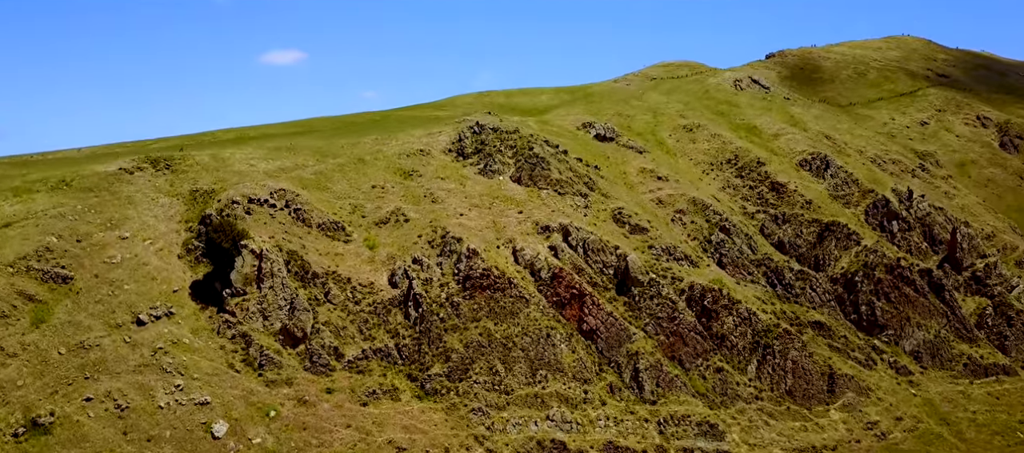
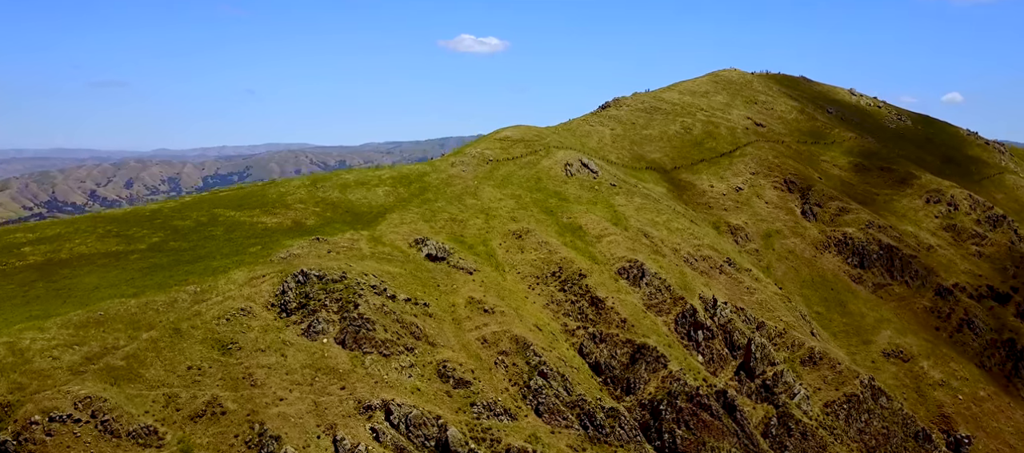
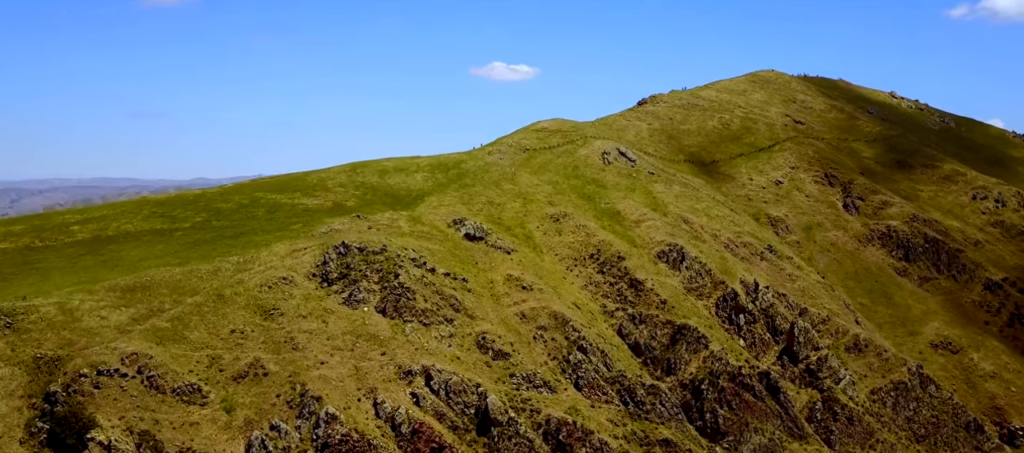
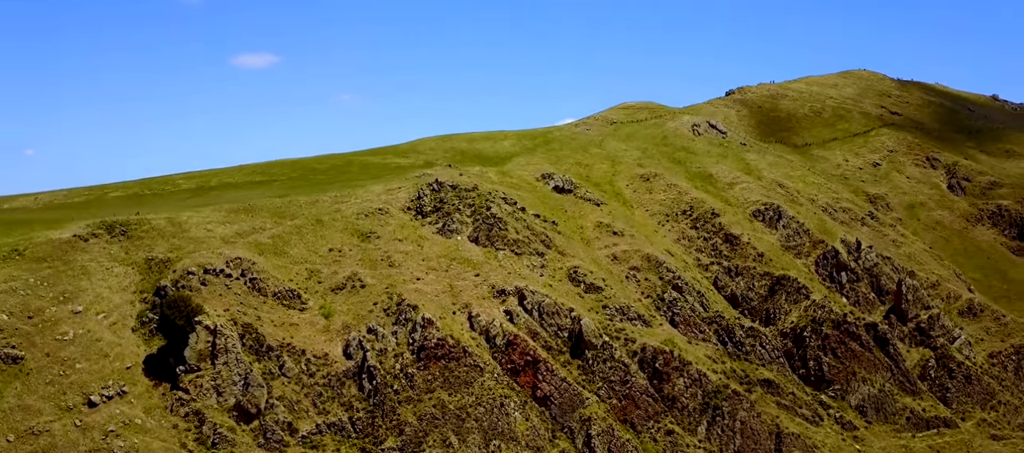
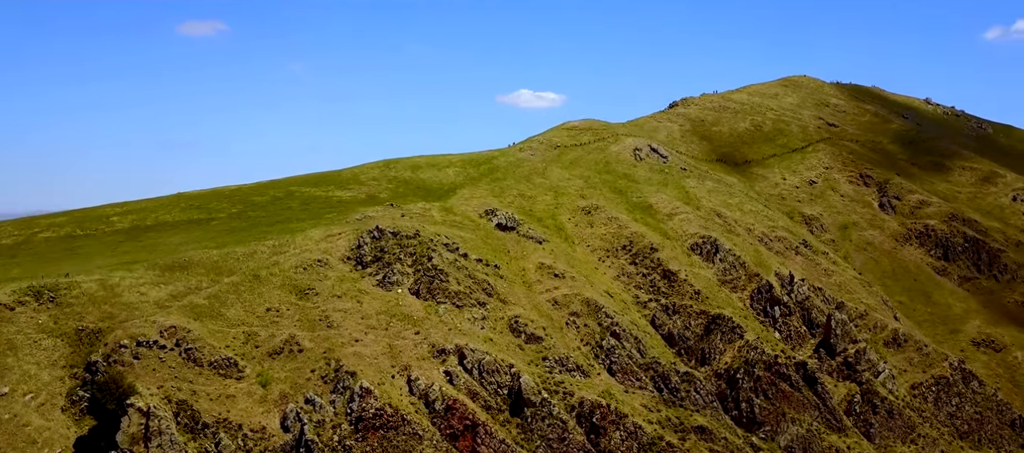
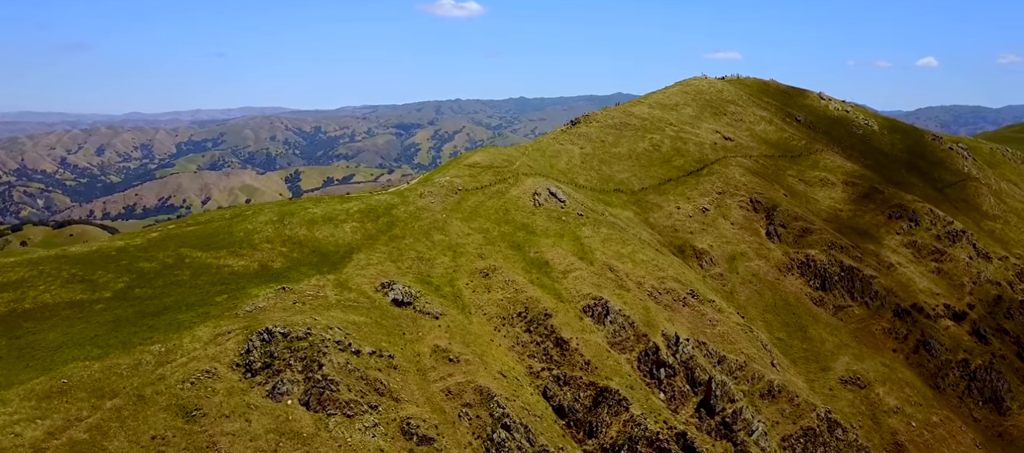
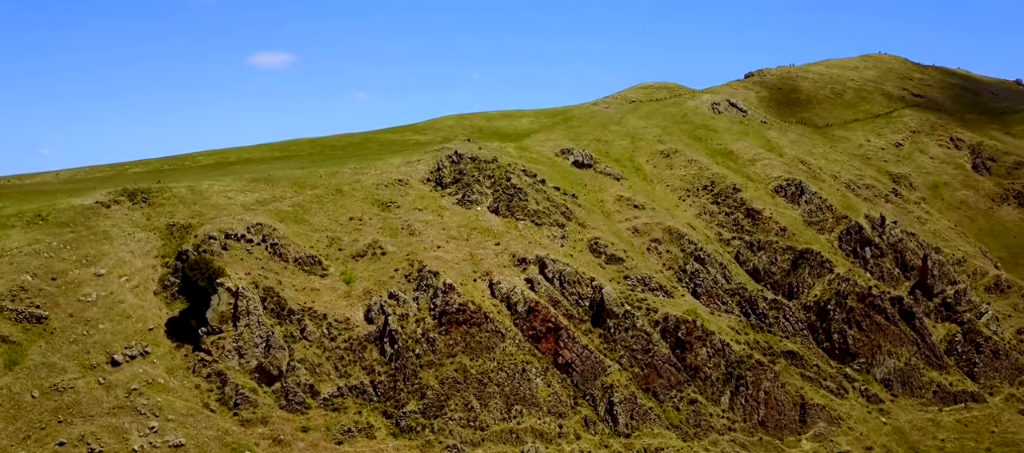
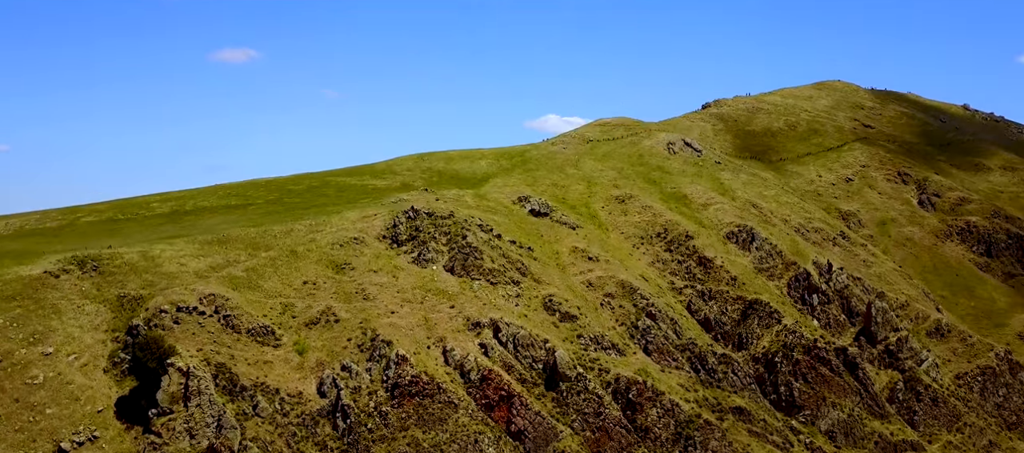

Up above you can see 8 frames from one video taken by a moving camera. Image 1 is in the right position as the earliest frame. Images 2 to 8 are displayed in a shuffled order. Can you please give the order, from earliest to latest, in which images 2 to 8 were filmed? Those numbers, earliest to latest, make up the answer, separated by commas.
7, 4, 8, 5, 3, 2, 6
